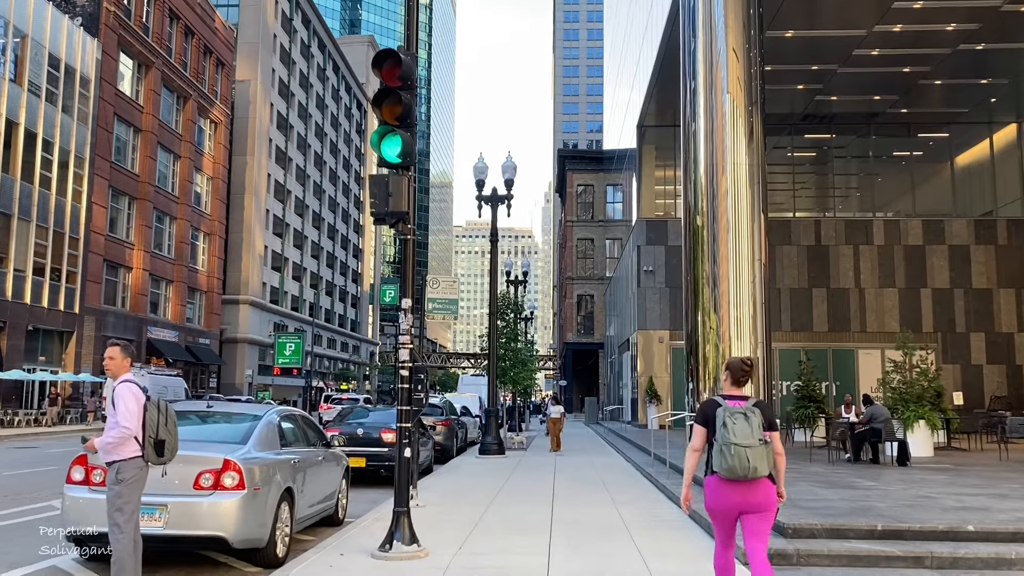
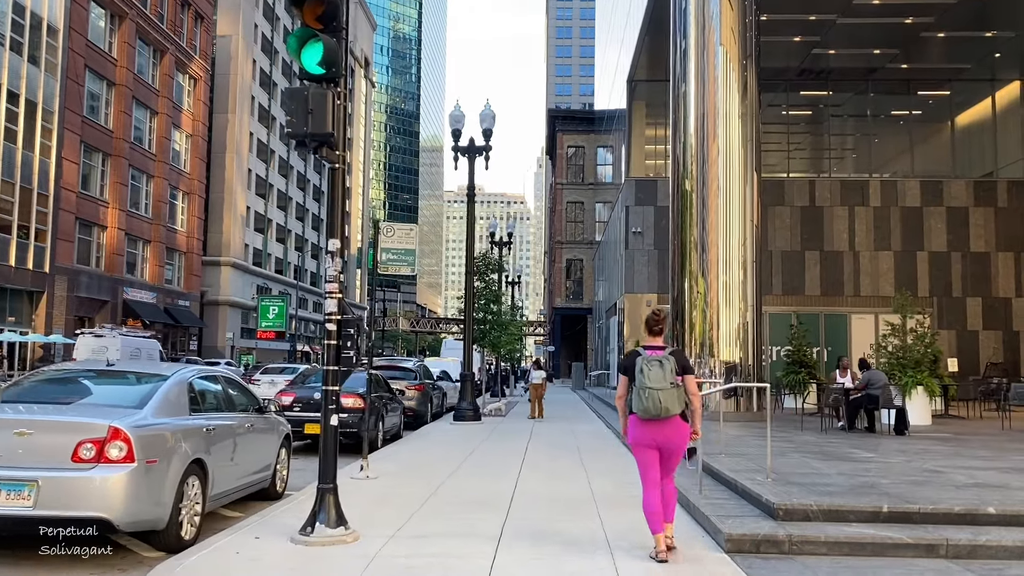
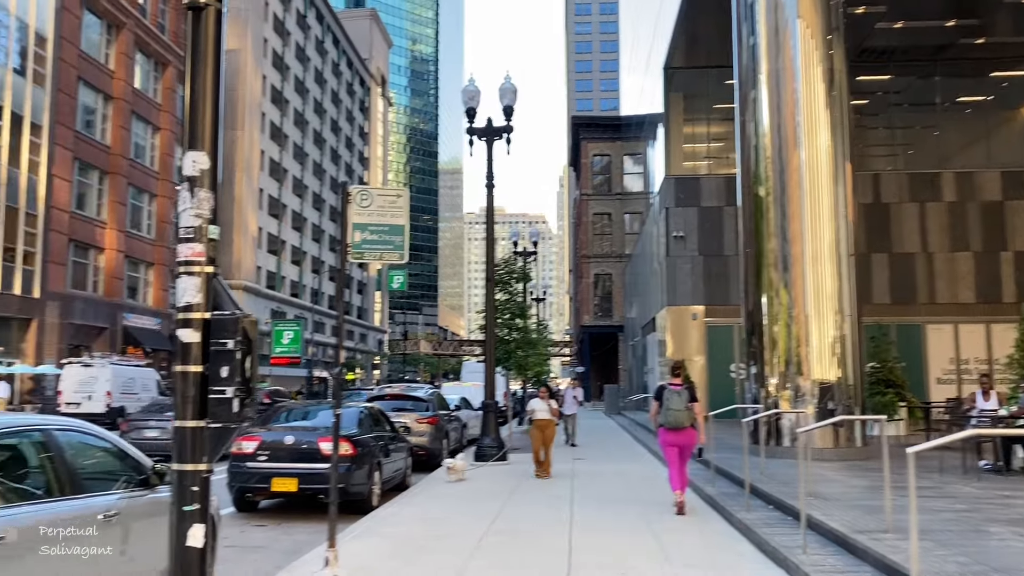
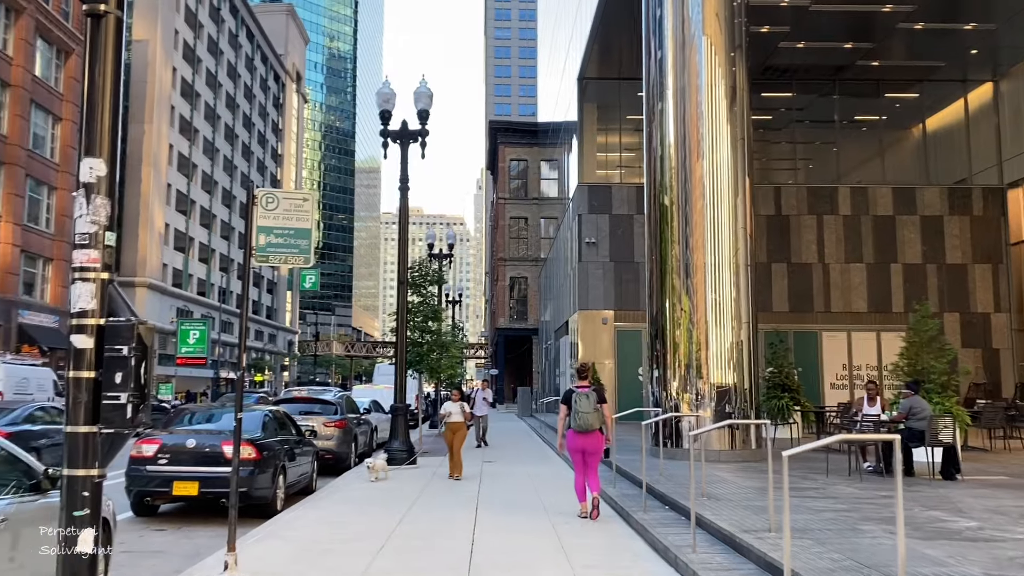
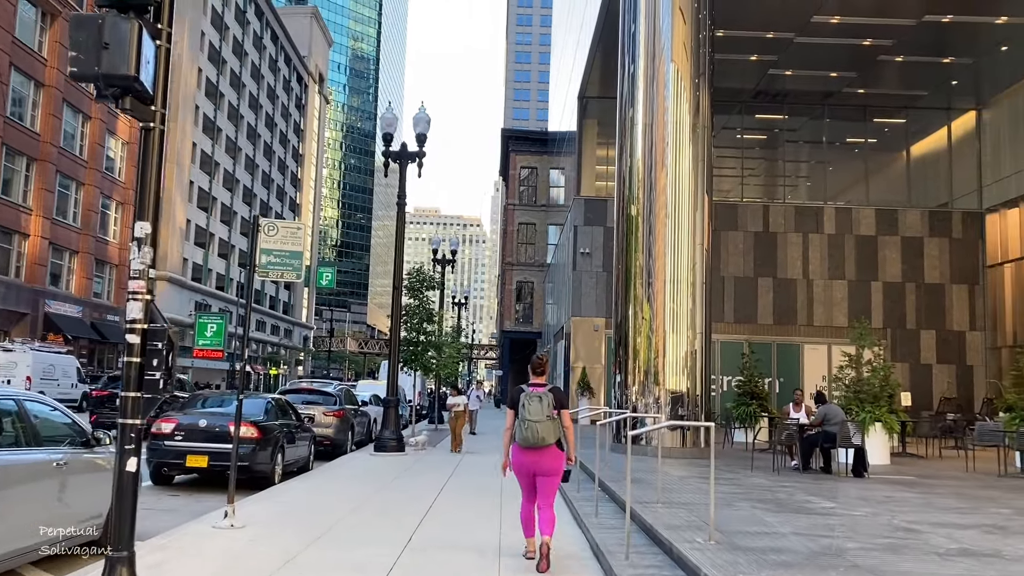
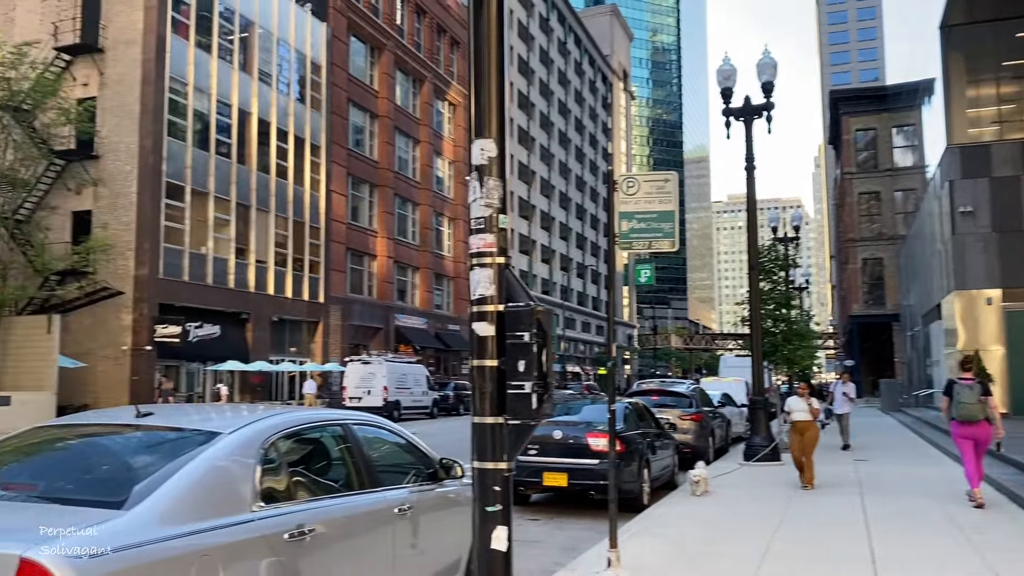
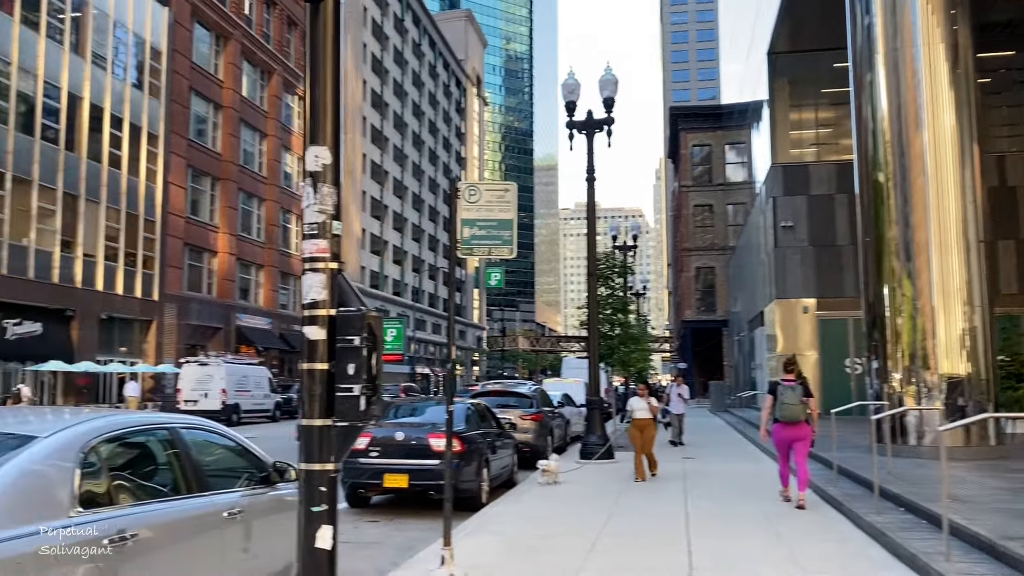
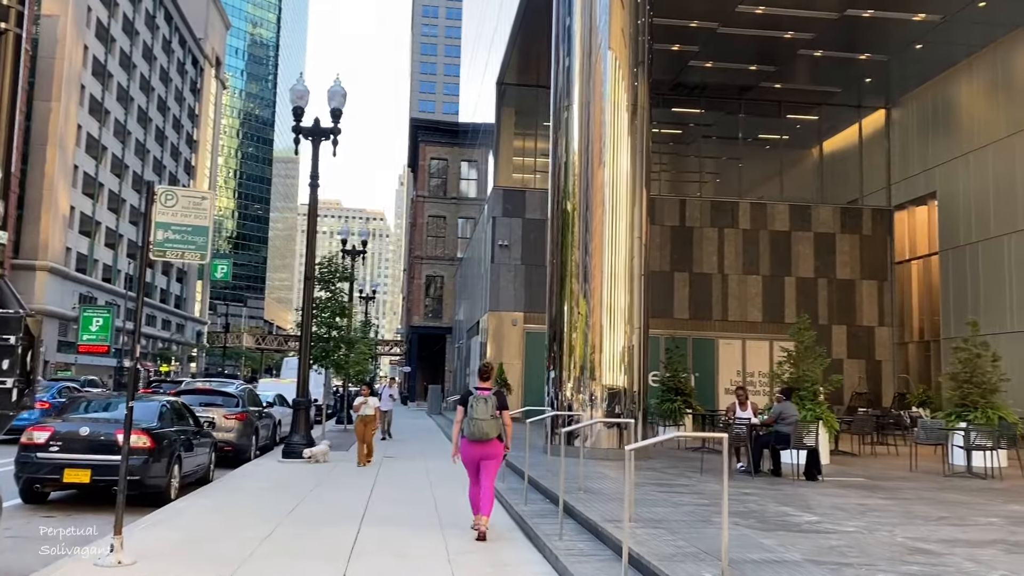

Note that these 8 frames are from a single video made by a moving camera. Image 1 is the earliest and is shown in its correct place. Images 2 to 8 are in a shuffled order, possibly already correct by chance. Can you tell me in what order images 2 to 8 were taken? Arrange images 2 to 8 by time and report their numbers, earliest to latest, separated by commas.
2, 5, 8, 4, 3, 7, 6
